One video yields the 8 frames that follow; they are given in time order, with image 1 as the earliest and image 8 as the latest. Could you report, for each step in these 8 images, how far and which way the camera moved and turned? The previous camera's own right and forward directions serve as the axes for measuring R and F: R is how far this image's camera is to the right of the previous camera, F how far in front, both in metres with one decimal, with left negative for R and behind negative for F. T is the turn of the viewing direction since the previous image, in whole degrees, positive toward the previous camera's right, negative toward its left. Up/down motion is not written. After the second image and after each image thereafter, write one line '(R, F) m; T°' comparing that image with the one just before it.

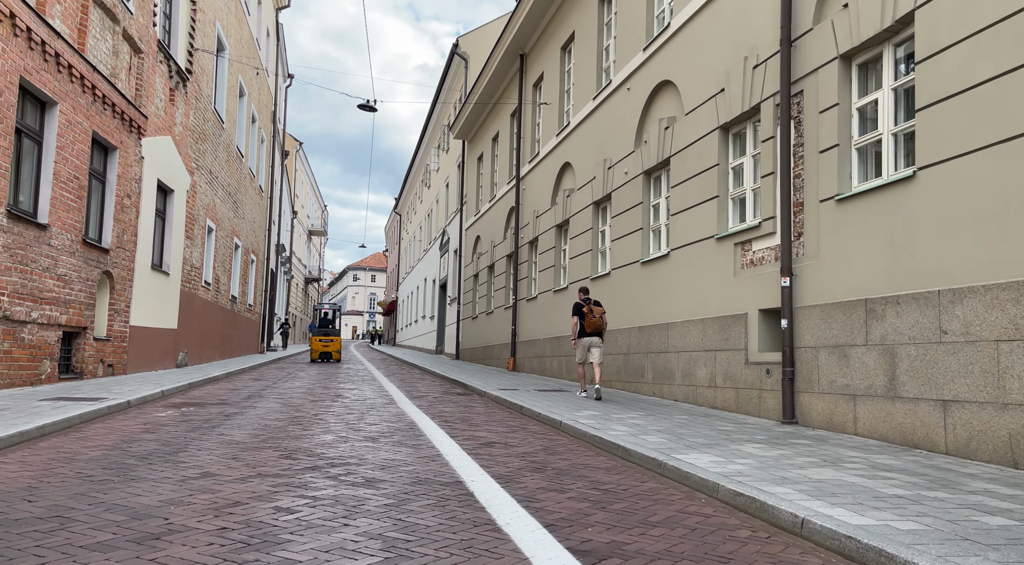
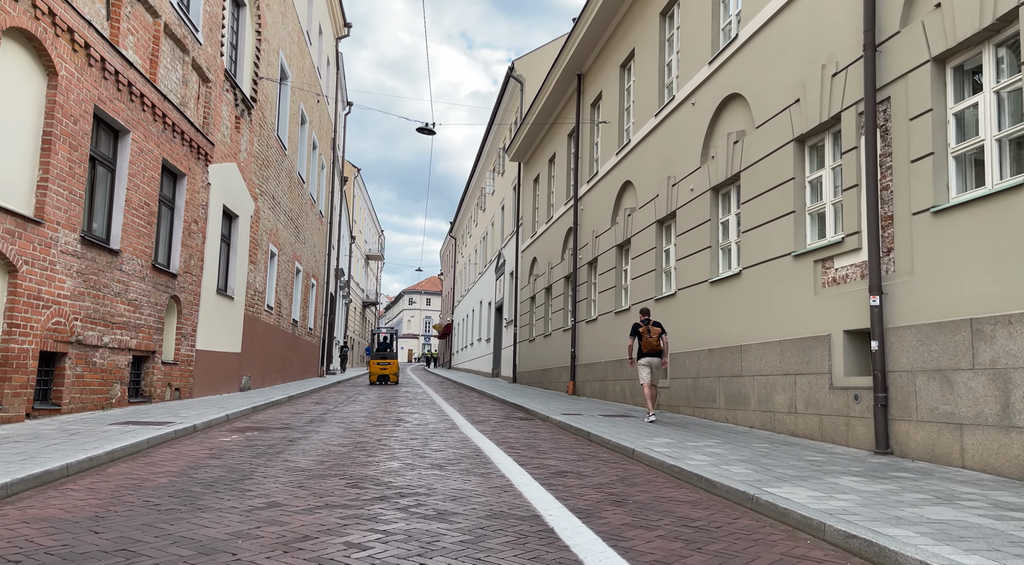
(-0.1, +0.3) m; -4°
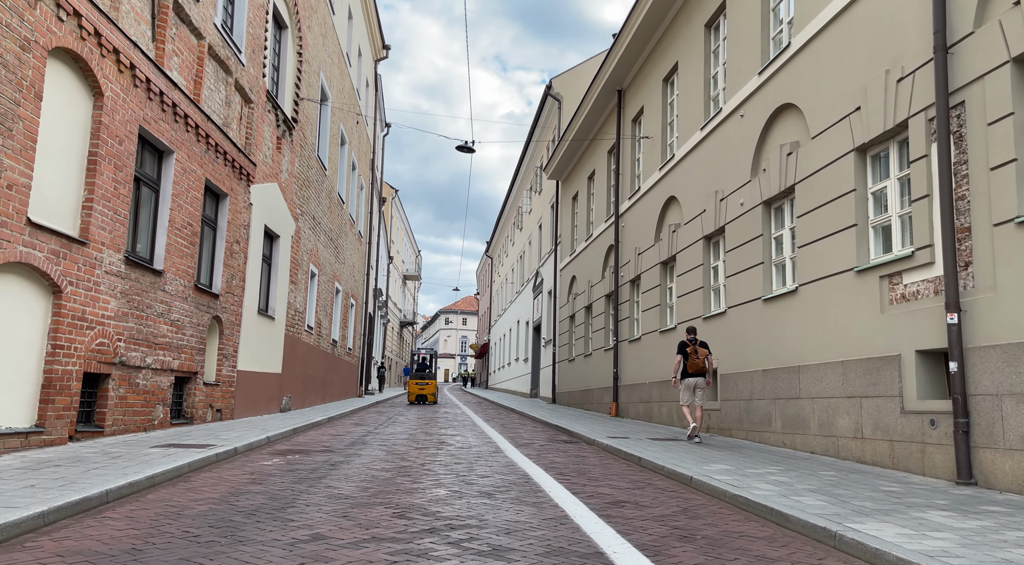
(-0.1, +0.3) m; -3°
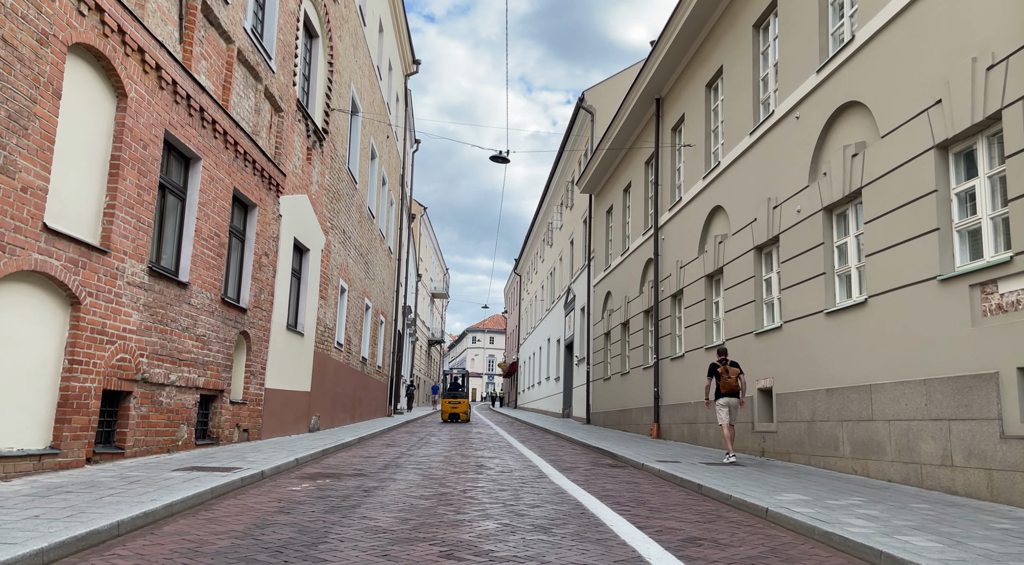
(-0.2, +0.7) m; -2°
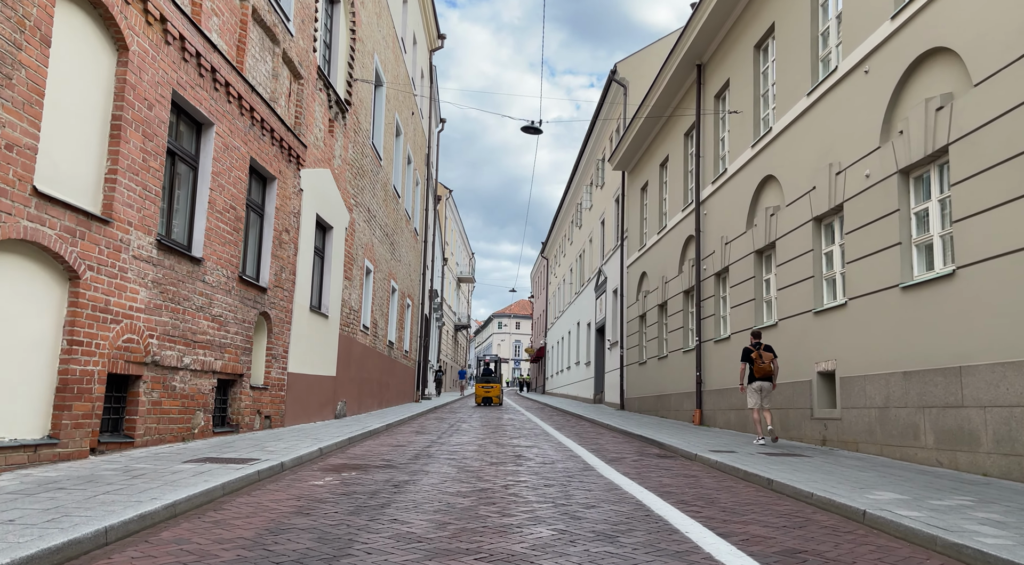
(-0.2, +0.9) m; -2°
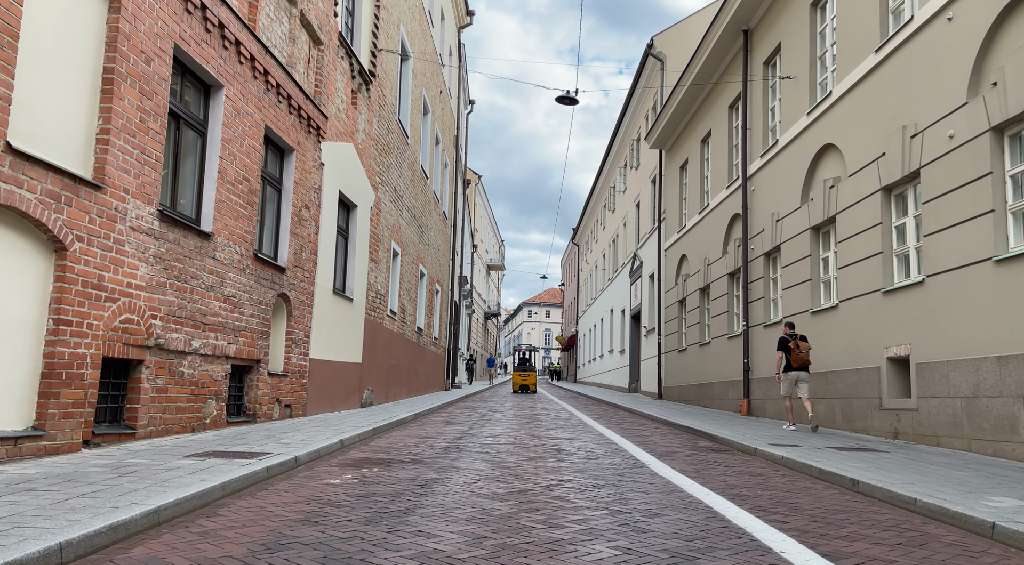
(-0.1, +0.9) m; -2°
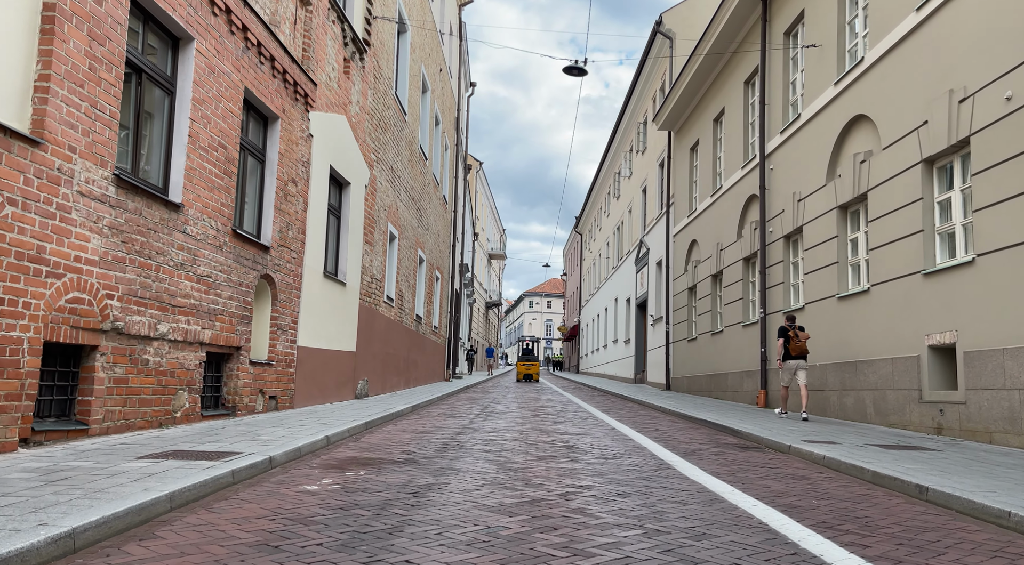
(-0.1, +1.0) m; 0°
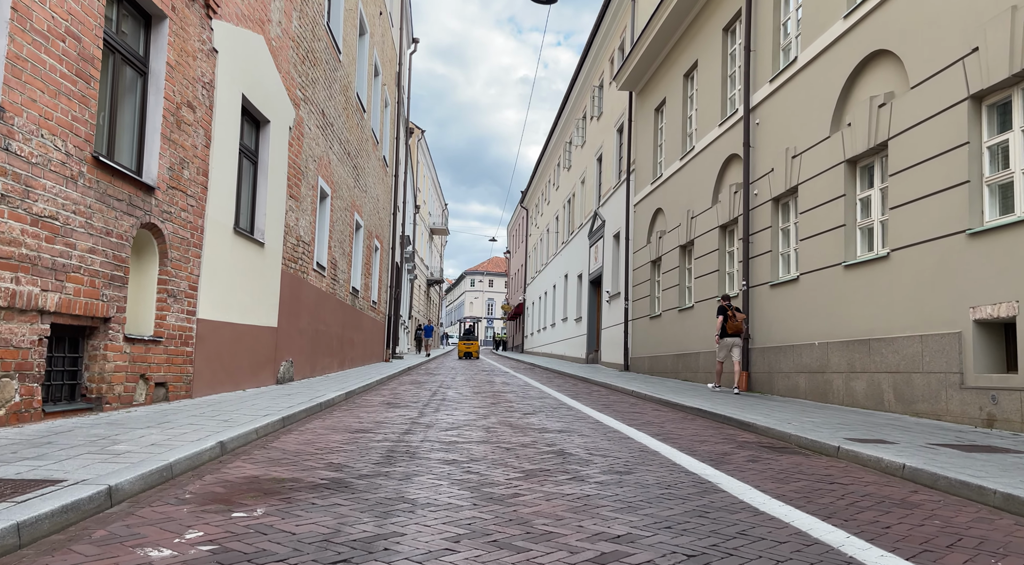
(-0.2, +2.2) m; +4°
